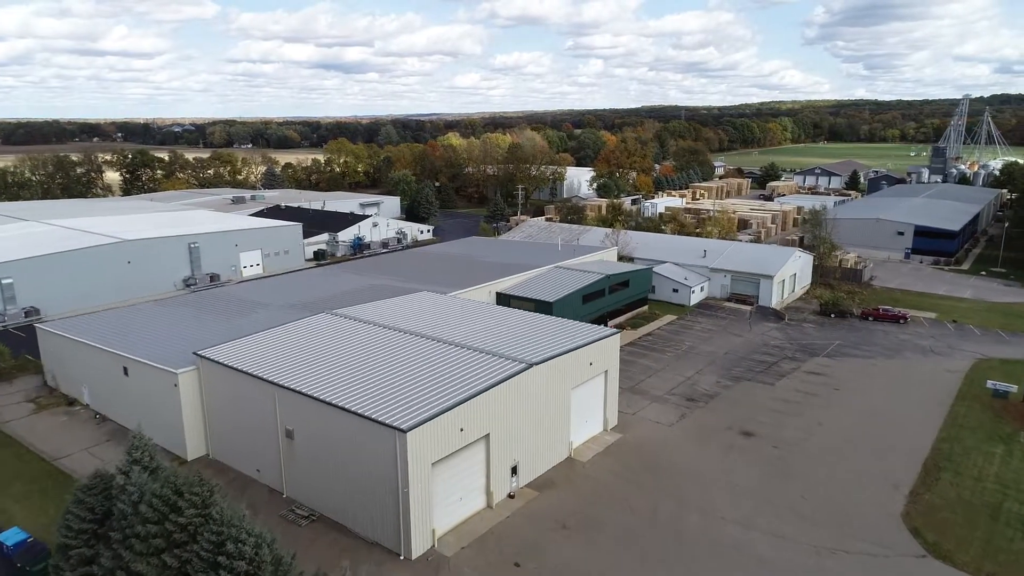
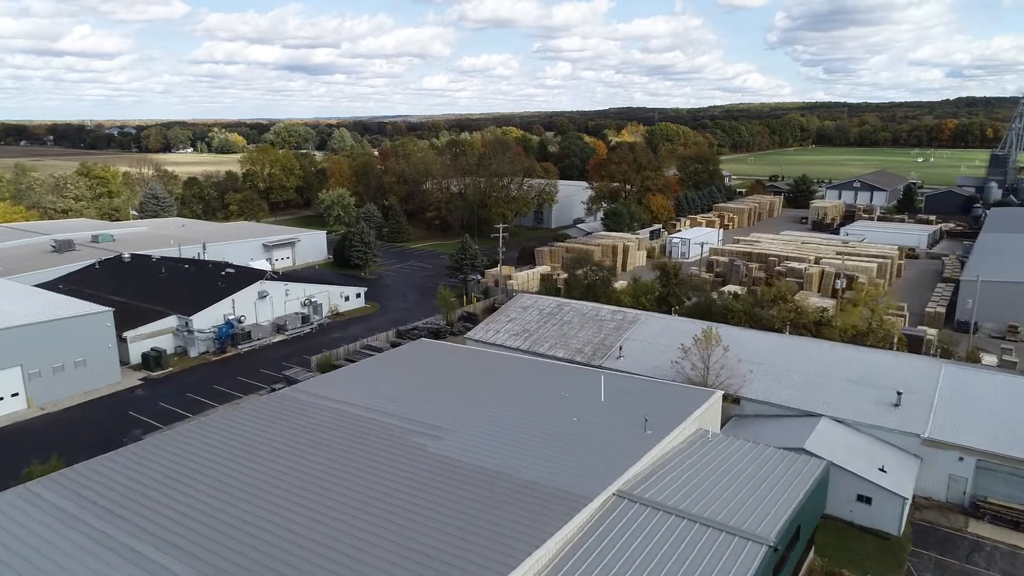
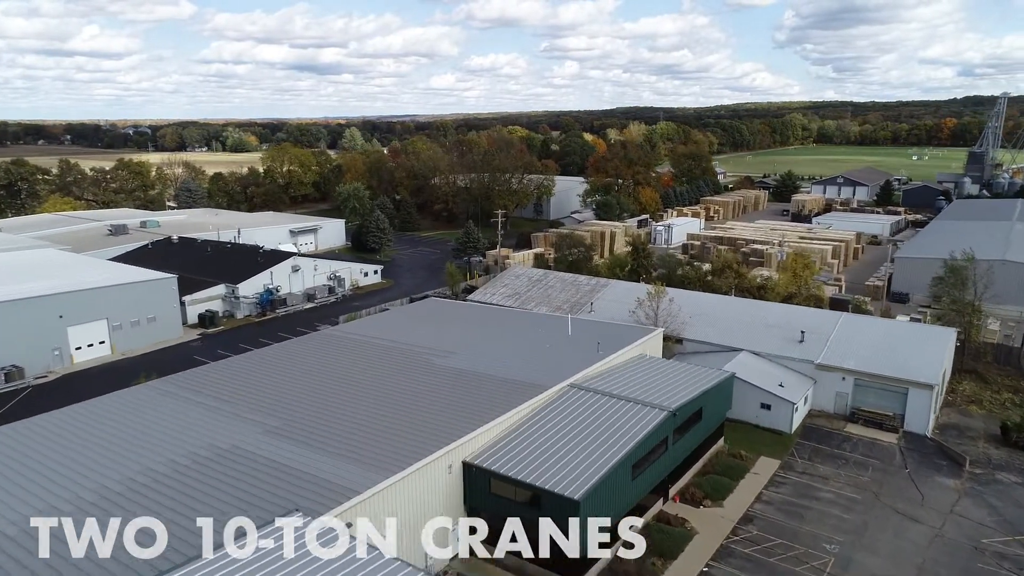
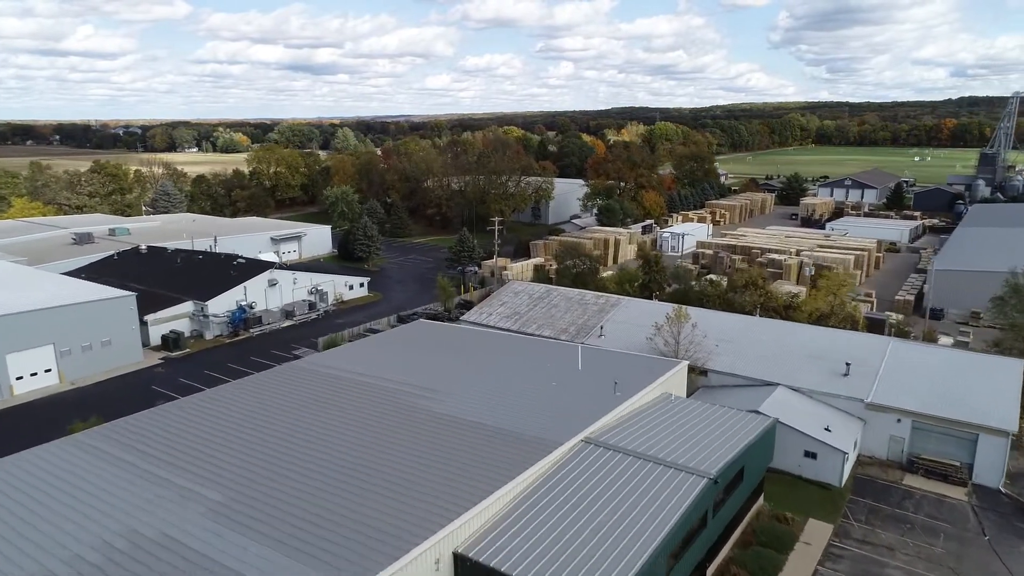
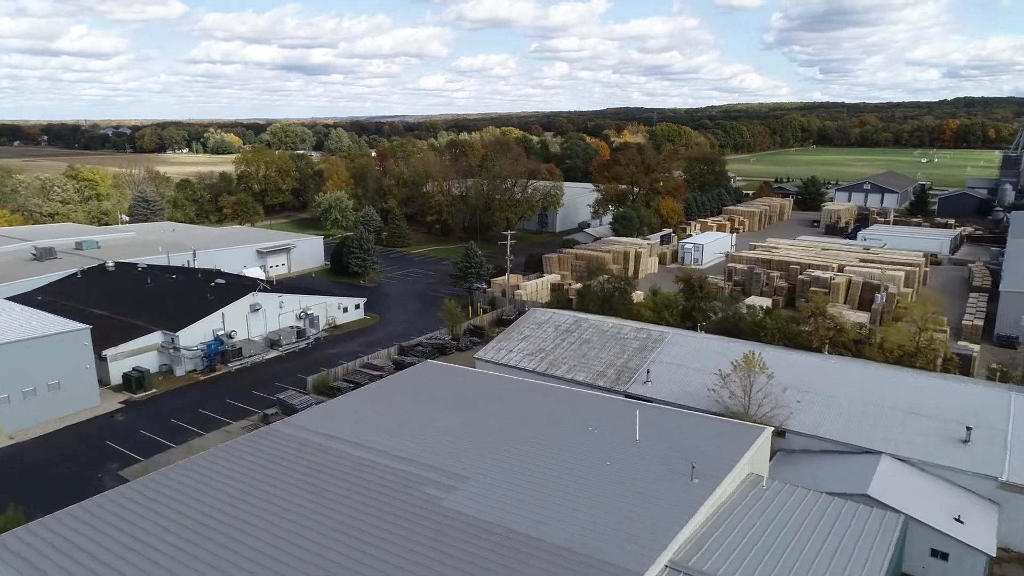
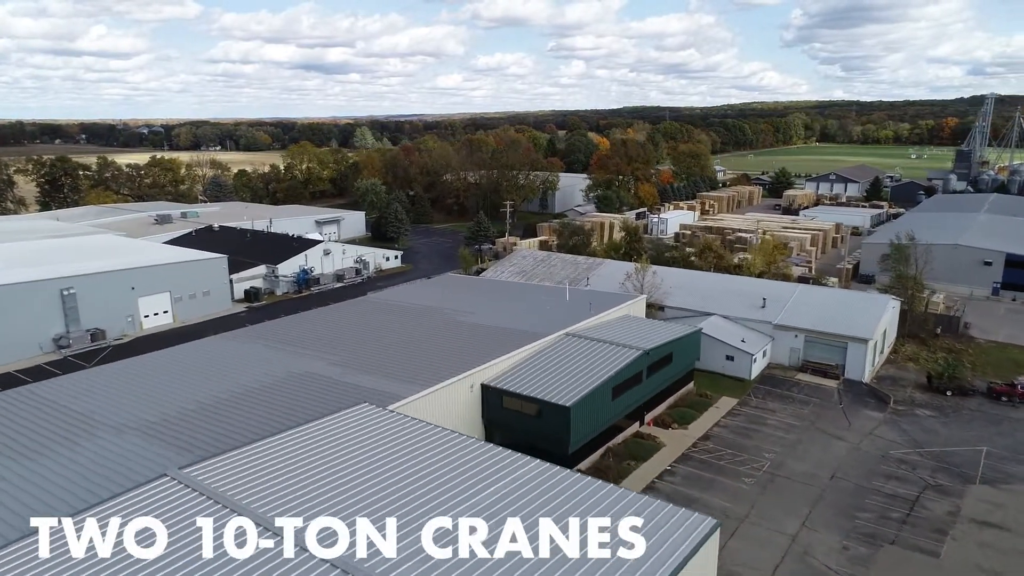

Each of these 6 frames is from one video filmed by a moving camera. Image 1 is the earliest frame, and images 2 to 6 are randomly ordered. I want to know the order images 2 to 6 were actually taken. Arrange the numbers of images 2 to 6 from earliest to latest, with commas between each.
6, 3, 4, 2, 5
